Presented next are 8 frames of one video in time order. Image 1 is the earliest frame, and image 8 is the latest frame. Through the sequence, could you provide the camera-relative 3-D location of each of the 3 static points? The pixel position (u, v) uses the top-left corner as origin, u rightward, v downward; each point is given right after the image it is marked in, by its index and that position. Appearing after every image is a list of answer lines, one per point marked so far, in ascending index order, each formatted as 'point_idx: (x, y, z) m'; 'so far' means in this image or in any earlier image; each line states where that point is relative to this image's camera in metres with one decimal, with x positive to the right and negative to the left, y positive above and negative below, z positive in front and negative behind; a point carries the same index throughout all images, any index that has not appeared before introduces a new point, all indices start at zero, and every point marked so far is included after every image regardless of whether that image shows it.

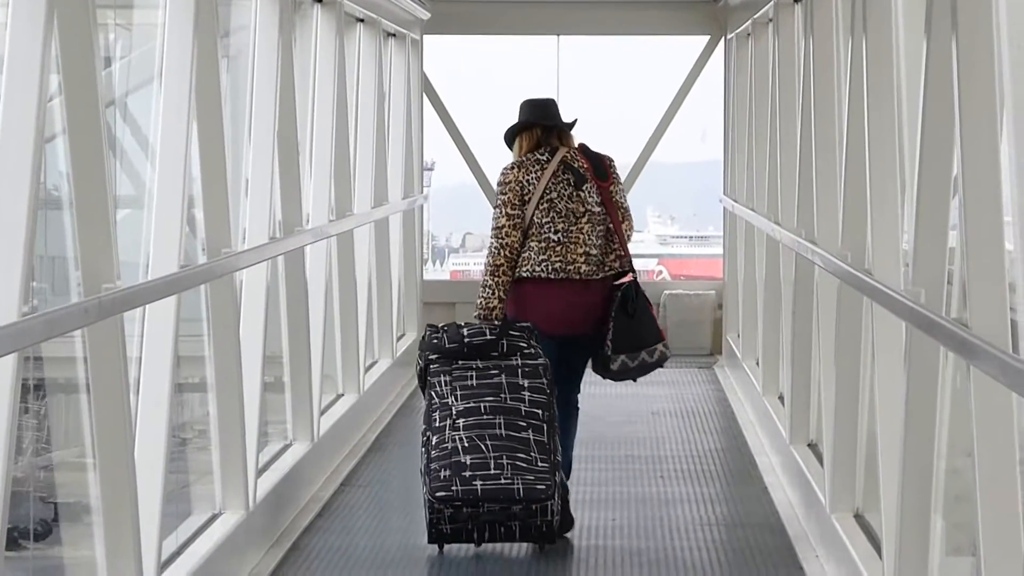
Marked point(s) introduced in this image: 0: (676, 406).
0: (+0.8, -0.6, +6.4) m
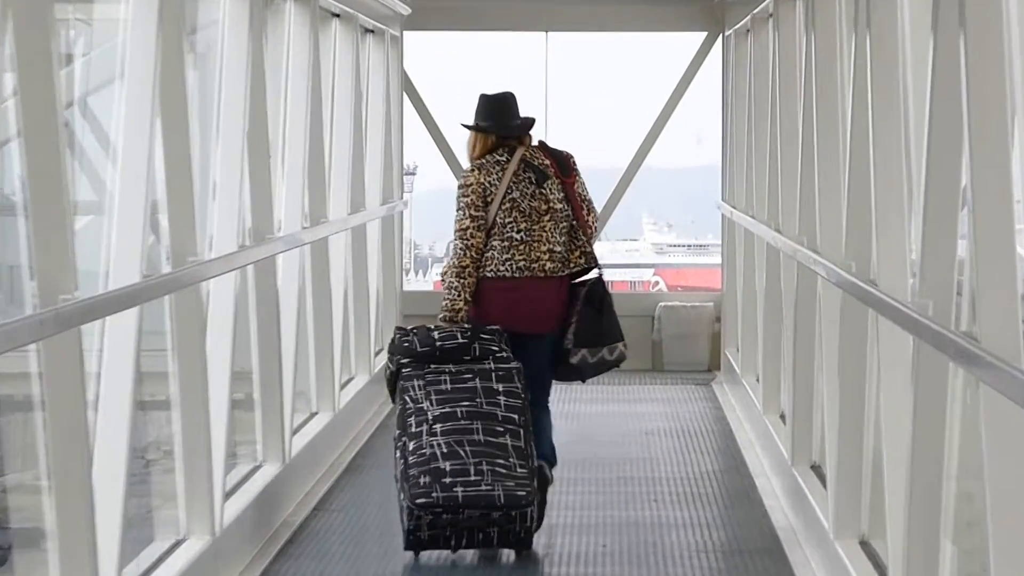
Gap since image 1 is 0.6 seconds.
0: (+0.7, -0.6, +6.1) m
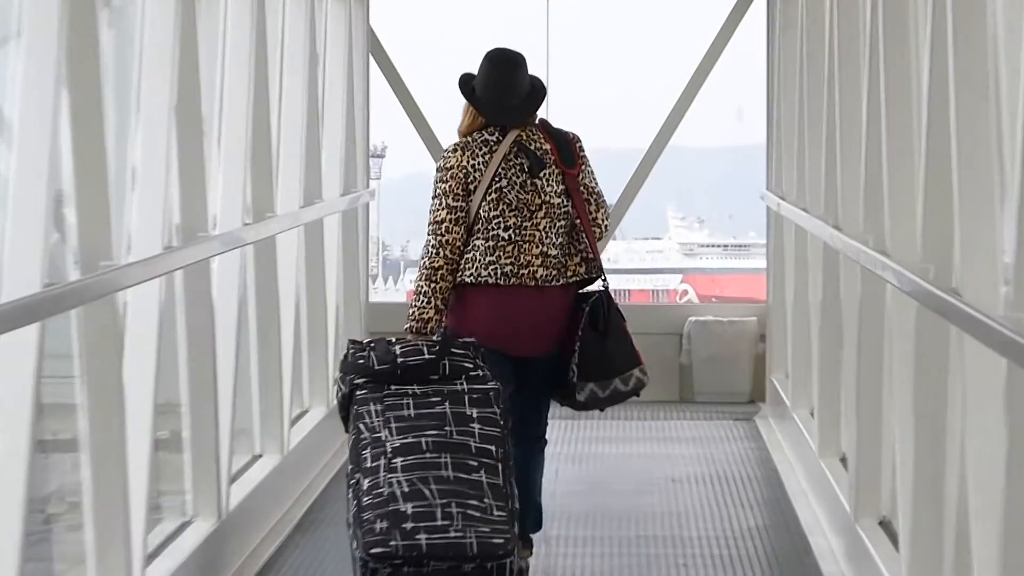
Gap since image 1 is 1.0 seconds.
0: (+0.7, -0.7, +5.1) m
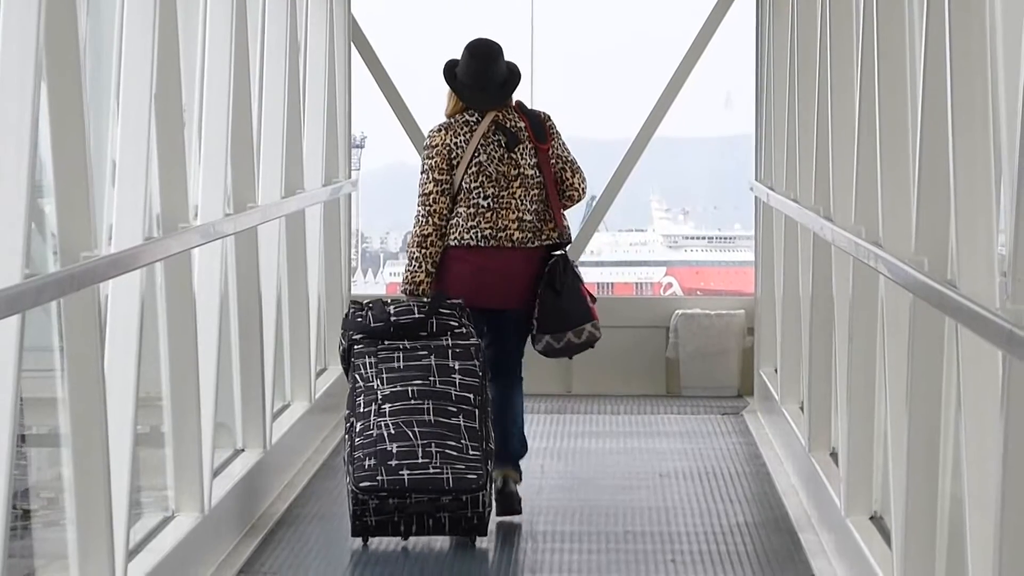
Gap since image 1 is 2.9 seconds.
0: (+0.7, -0.6, +5.0) m
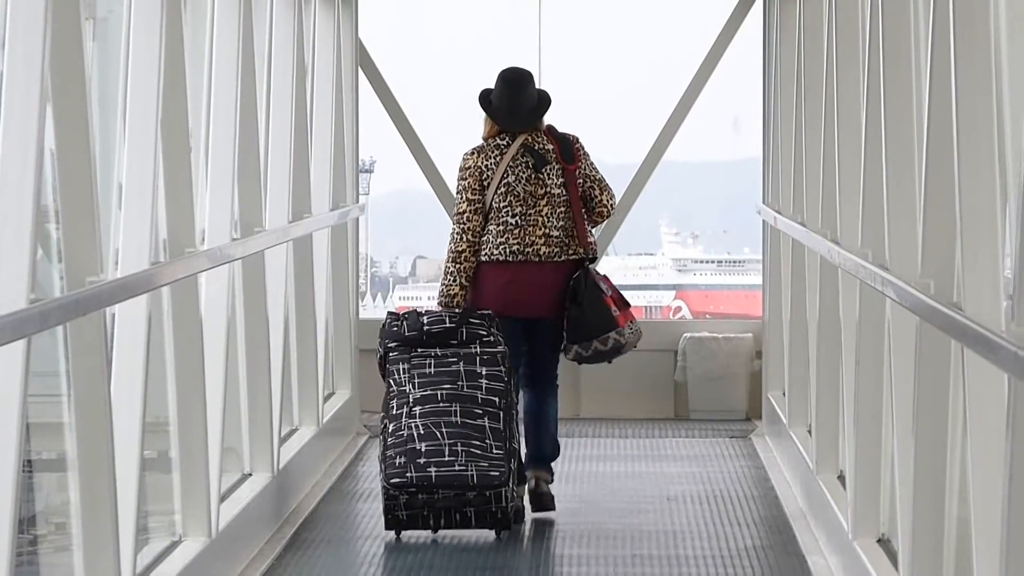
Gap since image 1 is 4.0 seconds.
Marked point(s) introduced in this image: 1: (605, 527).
0: (+0.7, -0.7, +5.0) m
1: (+0.3, -0.8, +4.7) m
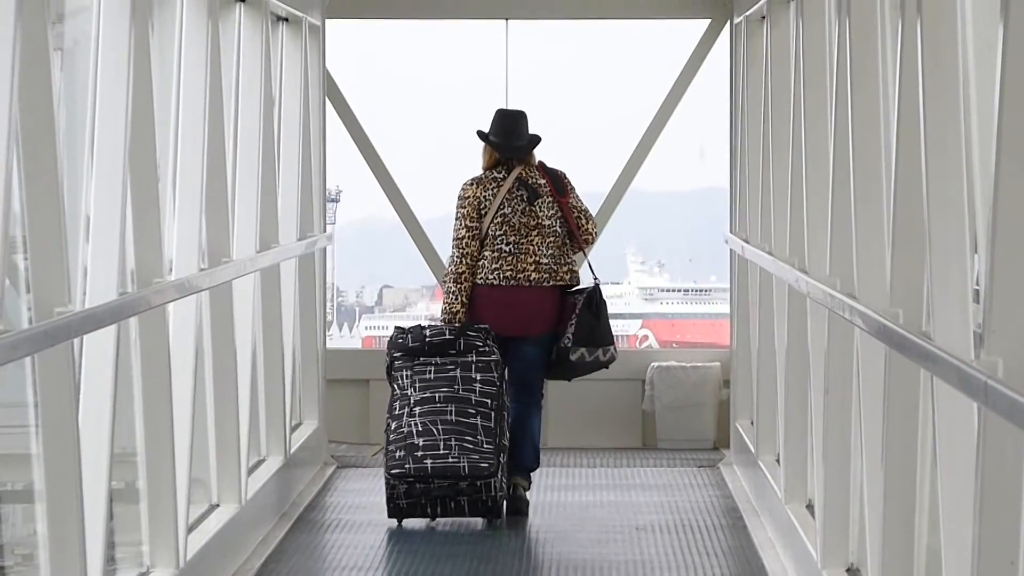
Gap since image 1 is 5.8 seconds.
0: (+0.6, -0.8, +5.0) m
1: (+0.2, -0.9, +4.6) m
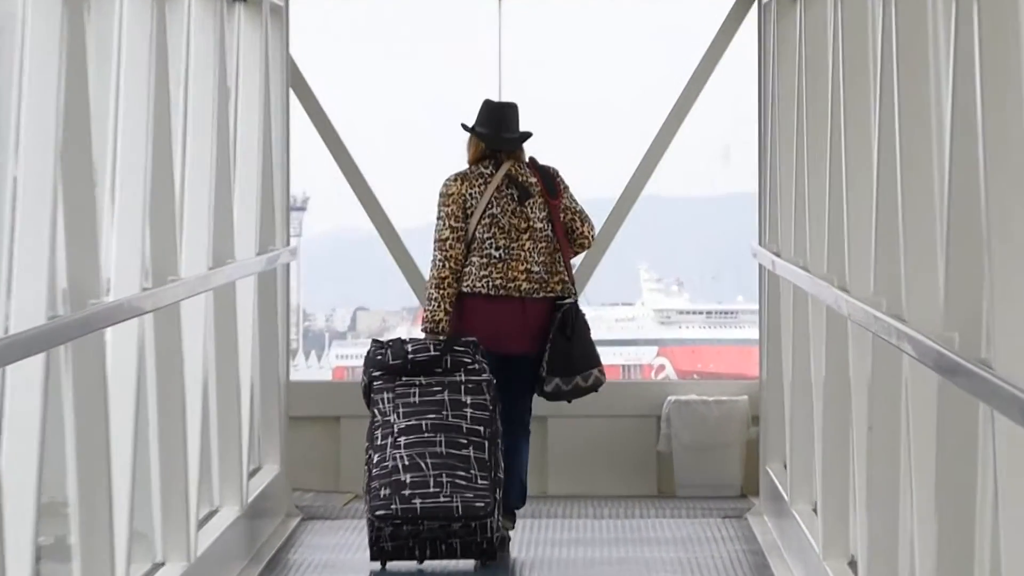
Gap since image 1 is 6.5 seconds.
0: (+0.6, -0.9, +4.5) m
1: (+0.2, -0.9, +4.1) m
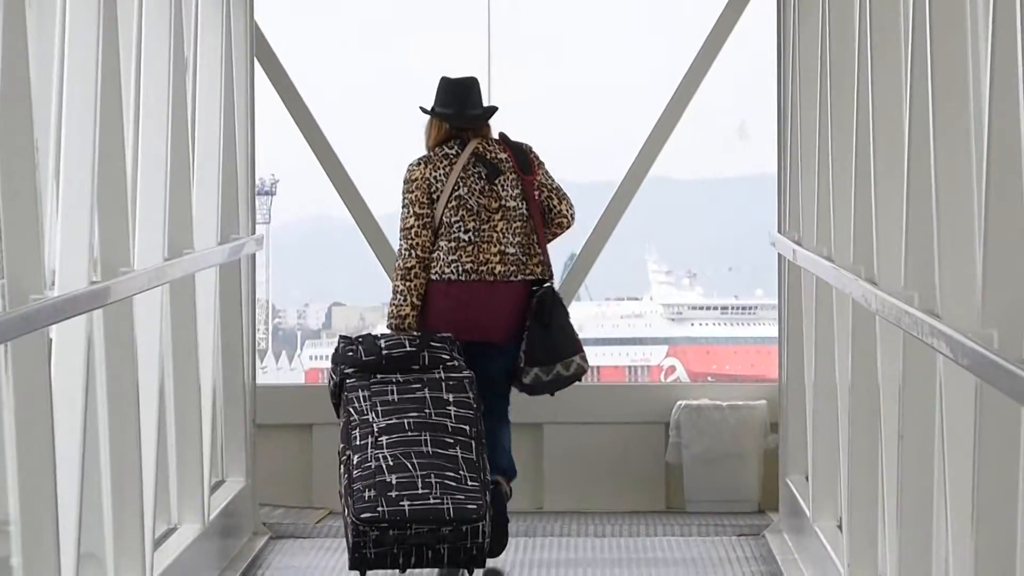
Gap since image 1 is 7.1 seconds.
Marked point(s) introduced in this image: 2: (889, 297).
0: (+0.5, -0.8, +4.1) m
1: (+0.2, -0.9, +3.7) m
2: (+0.8, 0.0, +3.1) m
